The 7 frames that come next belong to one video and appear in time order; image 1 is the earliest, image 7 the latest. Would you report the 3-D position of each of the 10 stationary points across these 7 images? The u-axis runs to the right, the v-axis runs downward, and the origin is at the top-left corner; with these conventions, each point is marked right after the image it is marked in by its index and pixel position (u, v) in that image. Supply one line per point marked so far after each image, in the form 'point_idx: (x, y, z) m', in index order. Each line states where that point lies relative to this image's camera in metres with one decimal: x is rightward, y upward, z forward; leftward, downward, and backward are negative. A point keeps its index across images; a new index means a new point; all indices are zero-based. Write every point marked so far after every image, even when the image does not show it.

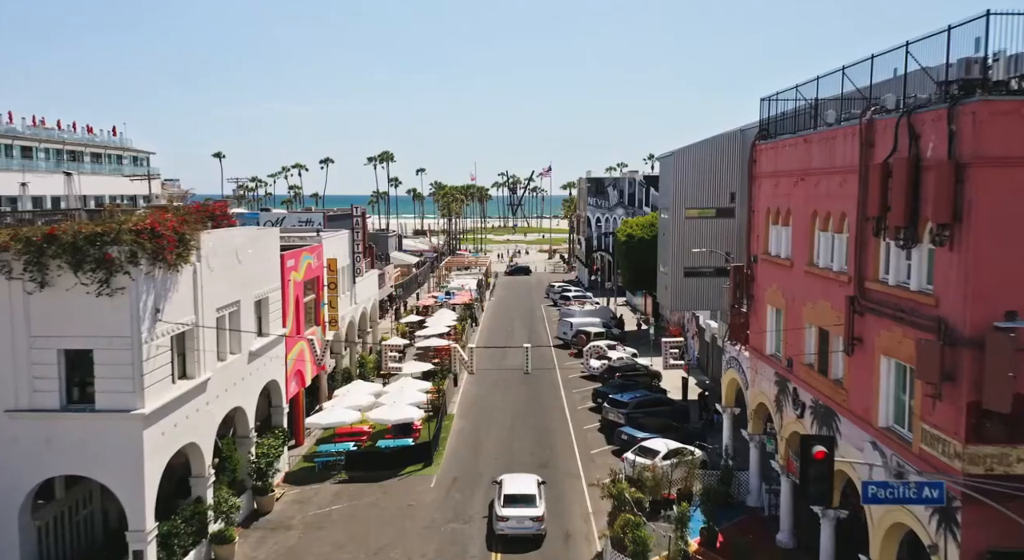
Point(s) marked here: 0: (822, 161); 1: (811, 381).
0: (+7.0, +2.7, +18.4) m
1: (+7.0, -2.4, +19.2) m
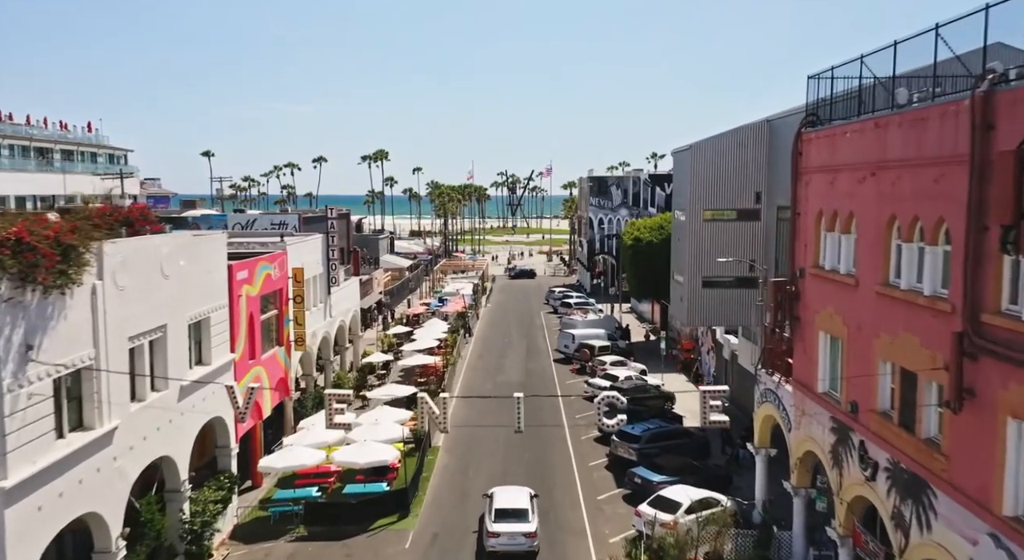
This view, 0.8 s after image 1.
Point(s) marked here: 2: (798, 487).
0: (+6.8, +2.3, +14.1) m
1: (+6.8, -2.8, +14.8) m
2: (+6.7, -4.8, +19.2) m
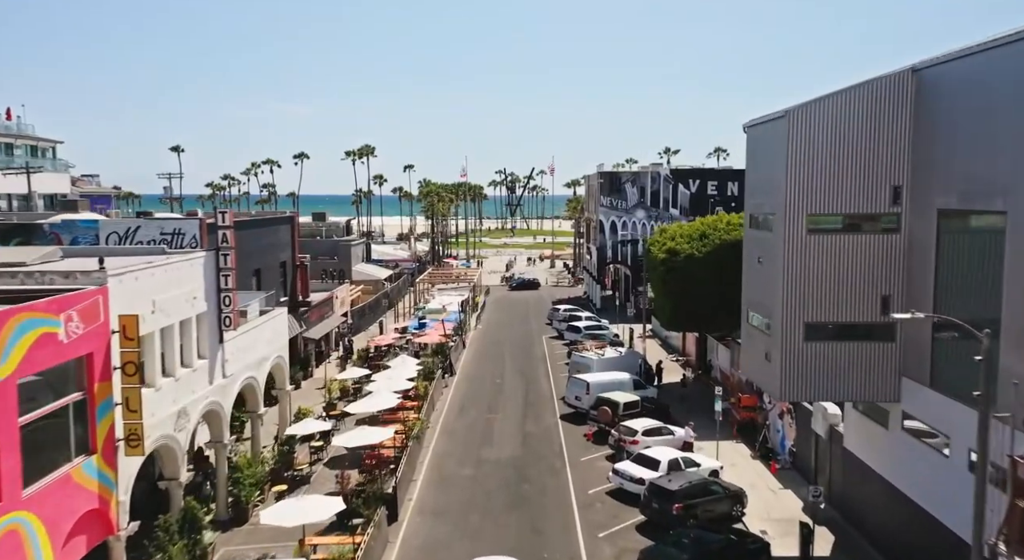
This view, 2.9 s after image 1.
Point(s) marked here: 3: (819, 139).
0: (+6.4, +1.1, +2.3) m
1: (+6.4, -3.9, +3.1) m
2: (+6.4, -6.0, +7.4) m
3: (+7.2, +3.3, +19.2) m
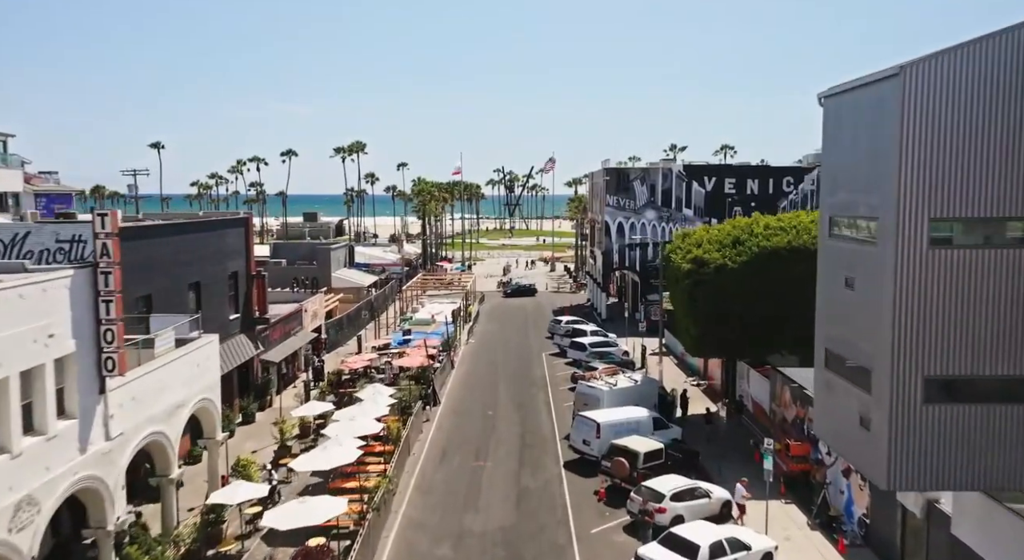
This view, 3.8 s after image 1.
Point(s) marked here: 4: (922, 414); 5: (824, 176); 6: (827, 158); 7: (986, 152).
0: (+6.2, +0.6, -3.7) m
1: (+6.2, -4.5, -2.9) m
2: (+6.1, -6.5, +1.4) m
3: (+7.0, +2.8, +13.2) m
4: (+6.7, -2.2, +13.5) m
5: (+6.2, +2.1, +16.3) m
6: (+6.3, +2.4, +16.2) m
7: (+7.6, +2.1, +13.1) m
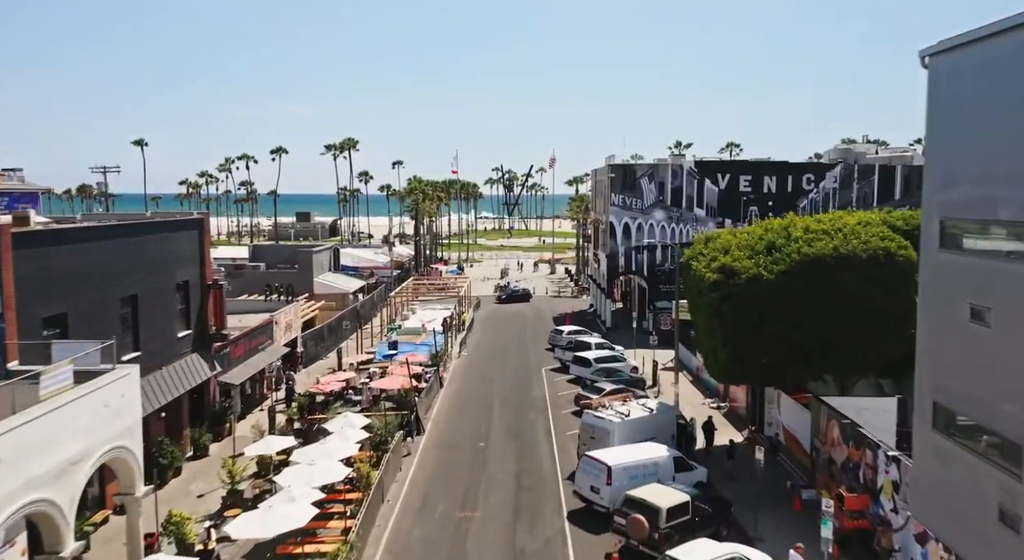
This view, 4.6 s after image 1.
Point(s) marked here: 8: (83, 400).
0: (+6.0, +0.2, -8.0) m
1: (+6.0, -4.9, -7.3) m
2: (+5.9, -6.9, -2.9) m
3: (+6.8, +2.4, +8.8) m
4: (+6.5, -2.6, +9.1) m
5: (+6.0, +1.7, +11.9) m
6: (+6.1, +2.1, +11.8) m
7: (+7.5, +1.7, +8.7) m
8: (-8.4, -2.3, +15.6) m
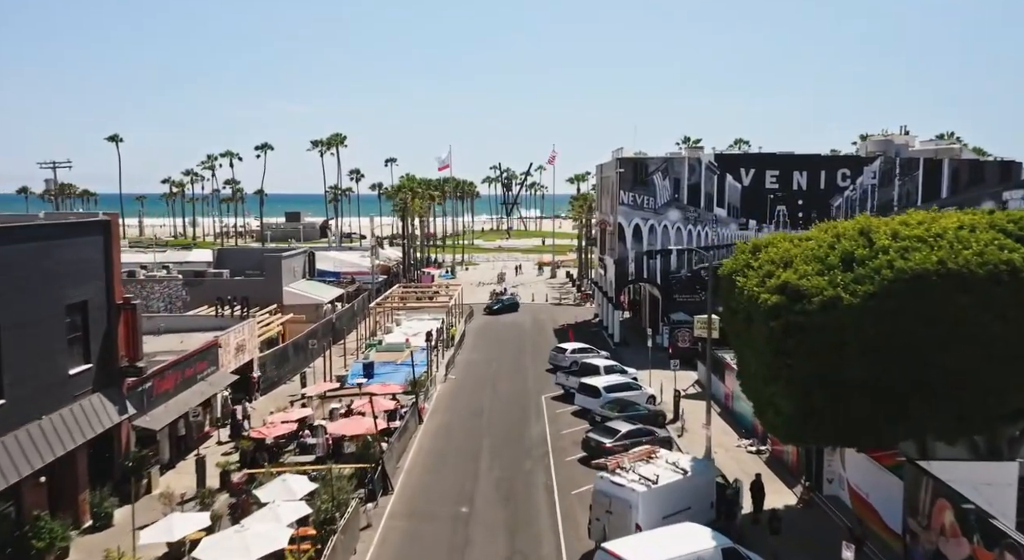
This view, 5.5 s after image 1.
0: (+5.8, -0.3, -14.2) m
1: (+5.8, -5.4, -13.4) m
2: (+5.7, -7.4, -9.1) m
3: (+6.6, +1.9, +2.7) m
4: (+6.3, -3.1, +3.0) m
5: (+5.8, +1.2, +5.8) m
6: (+5.8, +1.5, +5.7) m
7: (+7.2, +1.2, +2.6) m
8: (-8.6, -2.9, +9.5) m
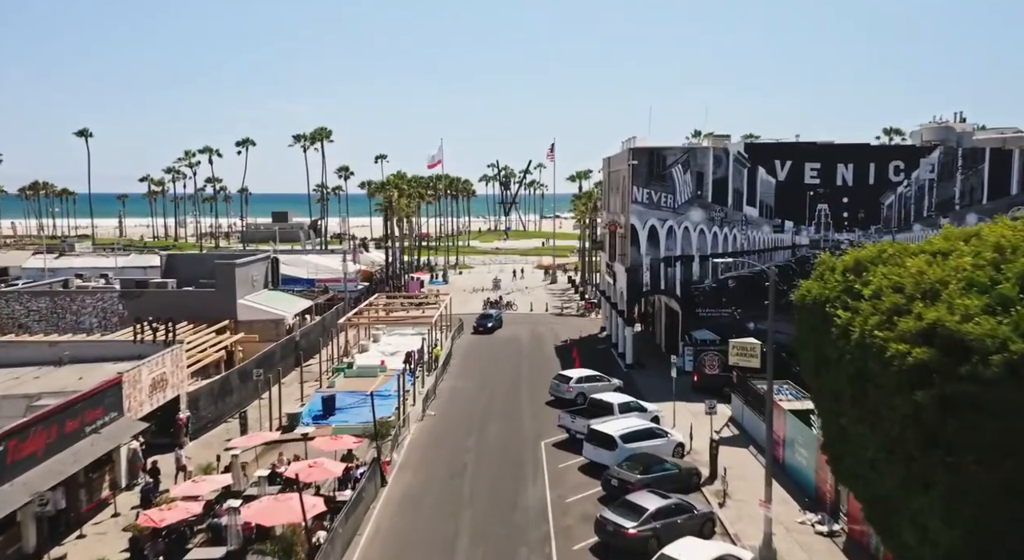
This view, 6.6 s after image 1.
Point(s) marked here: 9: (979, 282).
0: (+5.5, -0.9, -21.0) m
1: (+5.5, -6.0, -20.3) m
2: (+5.4, -8.0, -15.9) m
3: (+6.3, +1.3, -4.2) m
4: (+6.0, -3.6, -3.9) m
5: (+5.5, +0.6, -1.1) m
6: (+5.6, +1.0, -1.2) m
7: (+6.9, +0.6, -4.3) m
8: (-8.9, -3.4, +2.6) m
9: (+6.7, 0.0, +11.6) m
